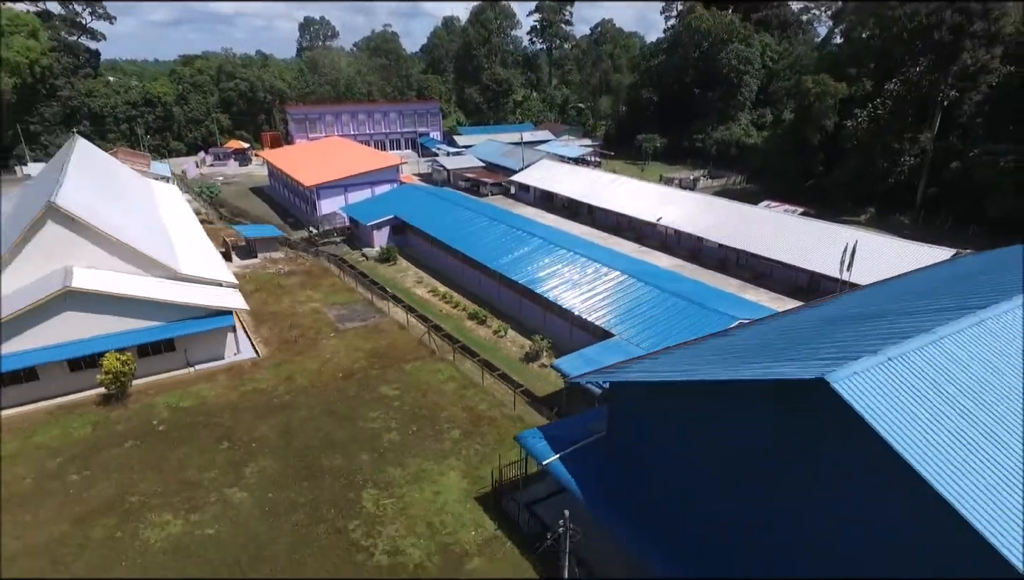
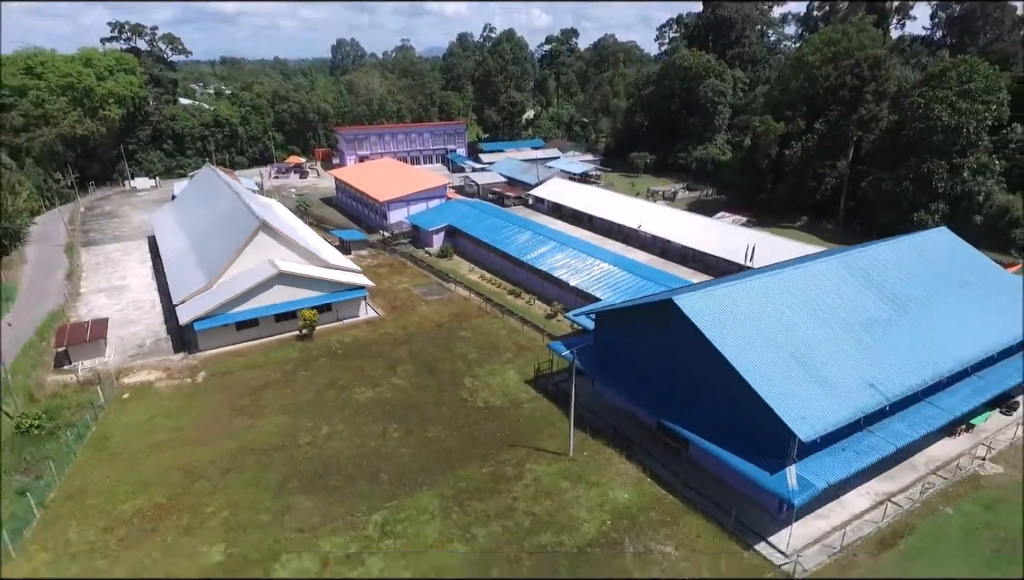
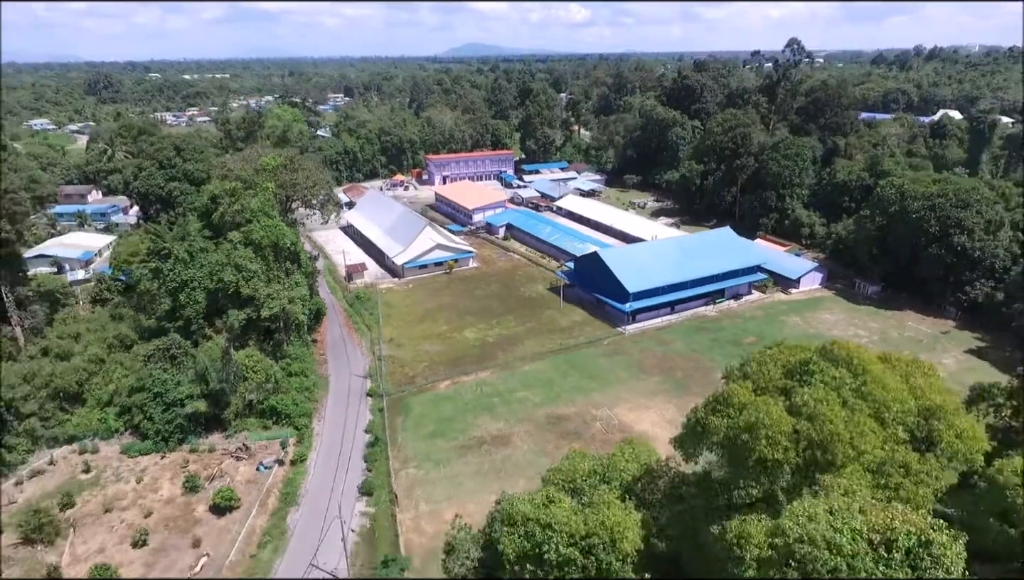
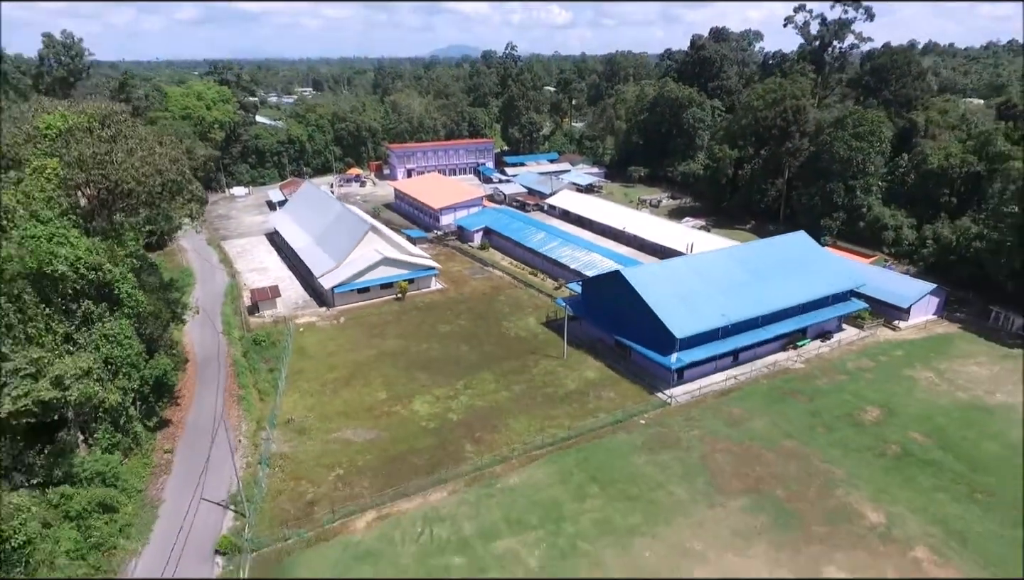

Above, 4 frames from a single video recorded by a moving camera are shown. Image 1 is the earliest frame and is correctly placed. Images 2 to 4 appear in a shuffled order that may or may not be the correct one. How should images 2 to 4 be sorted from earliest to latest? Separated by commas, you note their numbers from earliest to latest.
2, 4, 3
